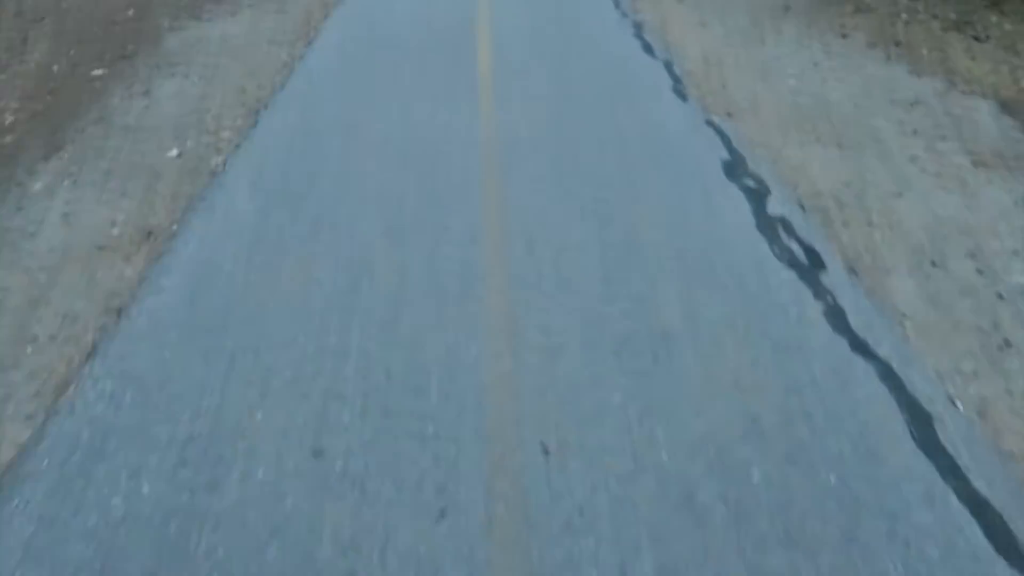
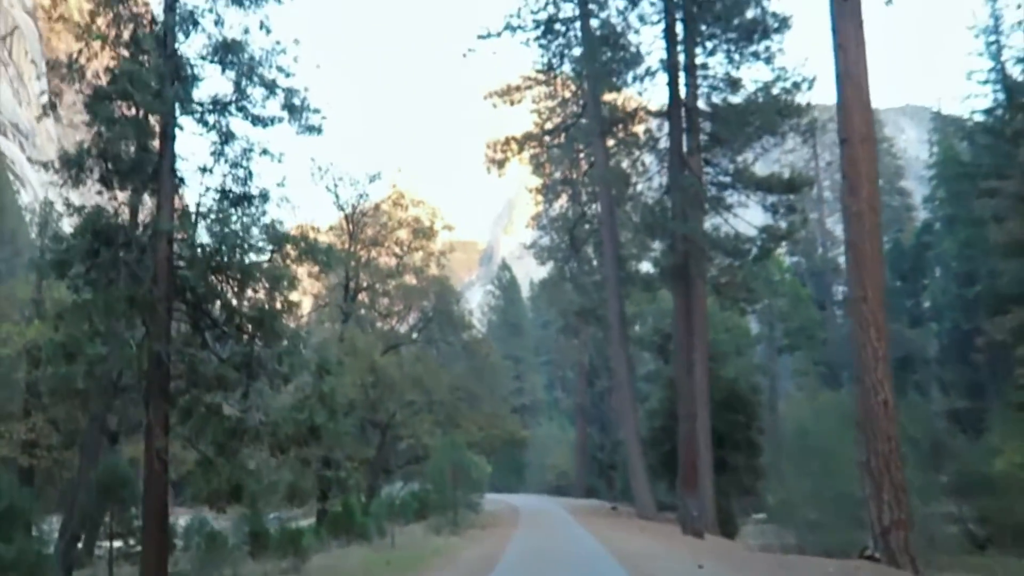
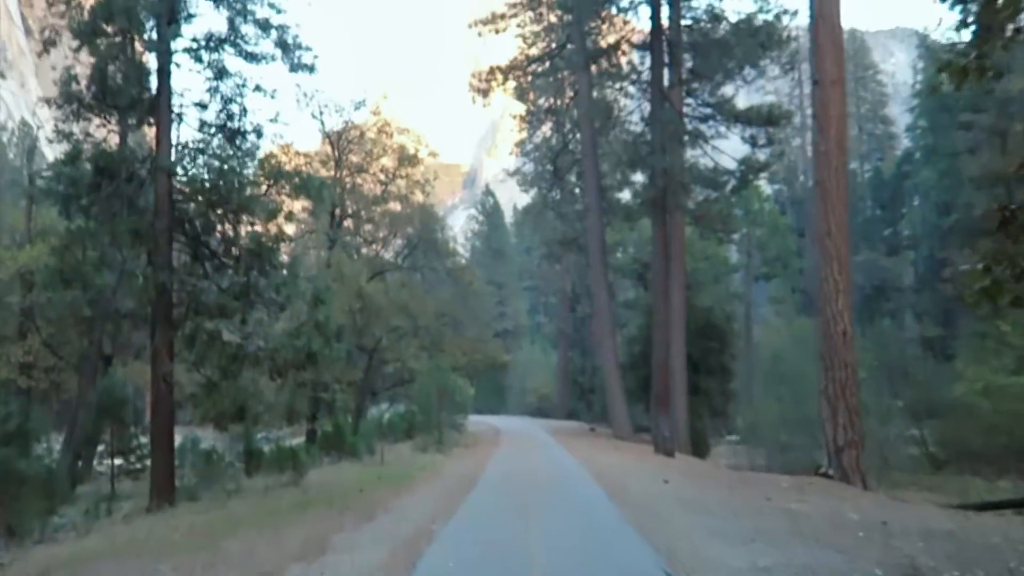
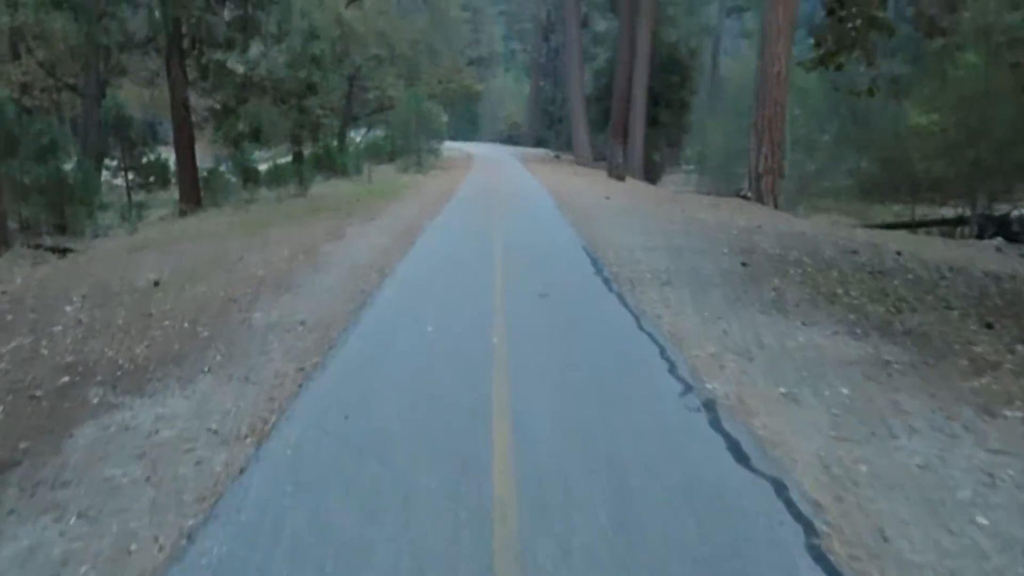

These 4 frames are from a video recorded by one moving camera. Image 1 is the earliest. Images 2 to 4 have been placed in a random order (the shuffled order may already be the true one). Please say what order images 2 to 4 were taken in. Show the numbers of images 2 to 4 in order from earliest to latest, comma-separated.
4, 3, 2
